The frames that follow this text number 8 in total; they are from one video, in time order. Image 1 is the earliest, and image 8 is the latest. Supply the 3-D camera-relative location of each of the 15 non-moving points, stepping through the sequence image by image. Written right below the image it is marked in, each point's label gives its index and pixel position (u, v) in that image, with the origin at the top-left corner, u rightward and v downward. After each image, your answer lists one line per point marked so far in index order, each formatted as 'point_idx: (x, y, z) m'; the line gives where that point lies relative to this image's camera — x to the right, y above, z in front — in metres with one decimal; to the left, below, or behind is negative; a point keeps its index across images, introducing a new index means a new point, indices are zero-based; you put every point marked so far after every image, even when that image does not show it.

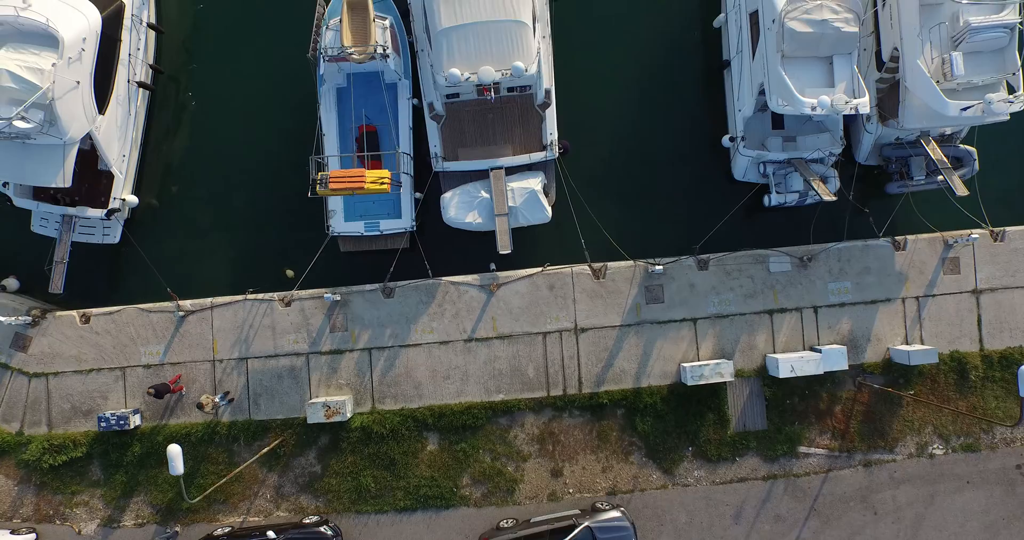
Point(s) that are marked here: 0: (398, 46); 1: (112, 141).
0: (-4.3, +8.3, +9.2) m
1: (-15.0, +4.8, +9.4) m
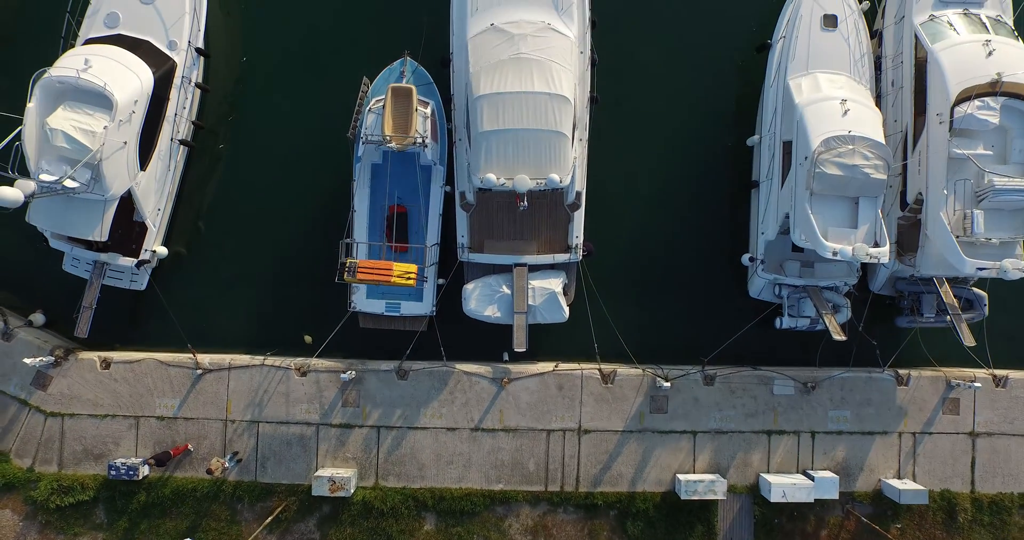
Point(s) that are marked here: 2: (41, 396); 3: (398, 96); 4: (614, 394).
0: (-2.9, +5.1, +9.5) m
1: (-13.9, +2.8, +9.7) m
2: (-18.0, -4.8, +9.6) m
3: (-4.0, +6.3, +8.9) m
4: (+3.9, -4.8, +9.7) m
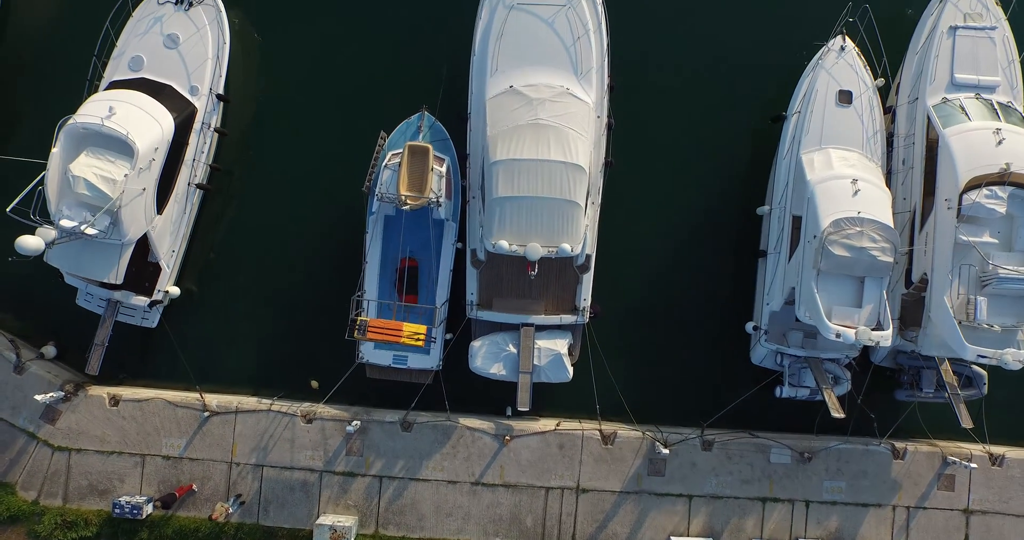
0: (-2.4, +3.0, +9.6) m
1: (-13.5, +1.3, +9.8) m
2: (-17.9, -6.2, +9.8) m
3: (-3.5, +4.2, +9.0) m
4: (+3.9, -7.2, +9.8) m
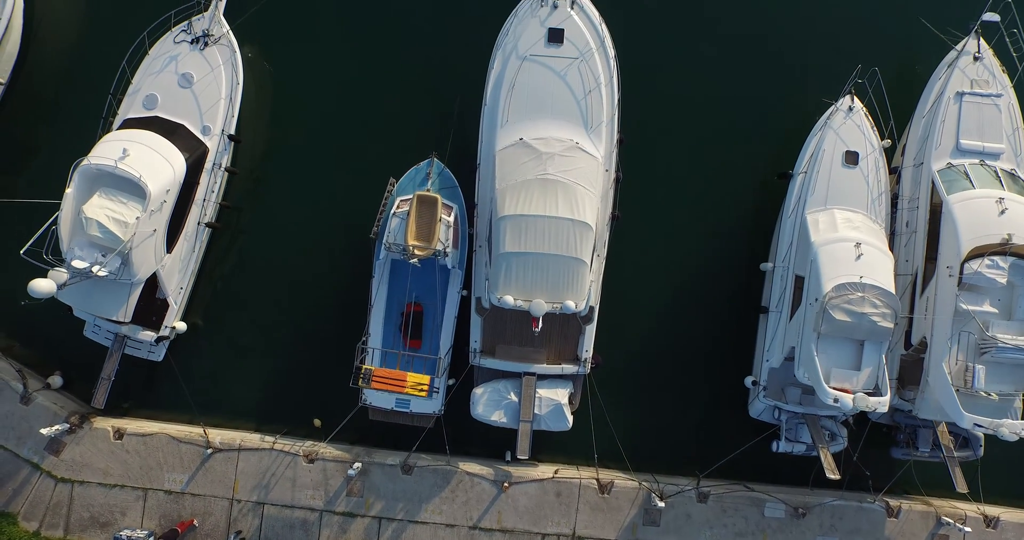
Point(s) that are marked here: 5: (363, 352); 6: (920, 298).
0: (-2.1, +1.2, +9.7) m
1: (-13.3, -0.2, +9.9) m
2: (-18.0, -7.5, +9.9) m
3: (-3.2, +2.4, +9.1) m
4: (+3.8, -9.2, +9.9) m
5: (-5.8, -3.4, +9.8) m
6: (+15.6, -1.1, +9.6) m
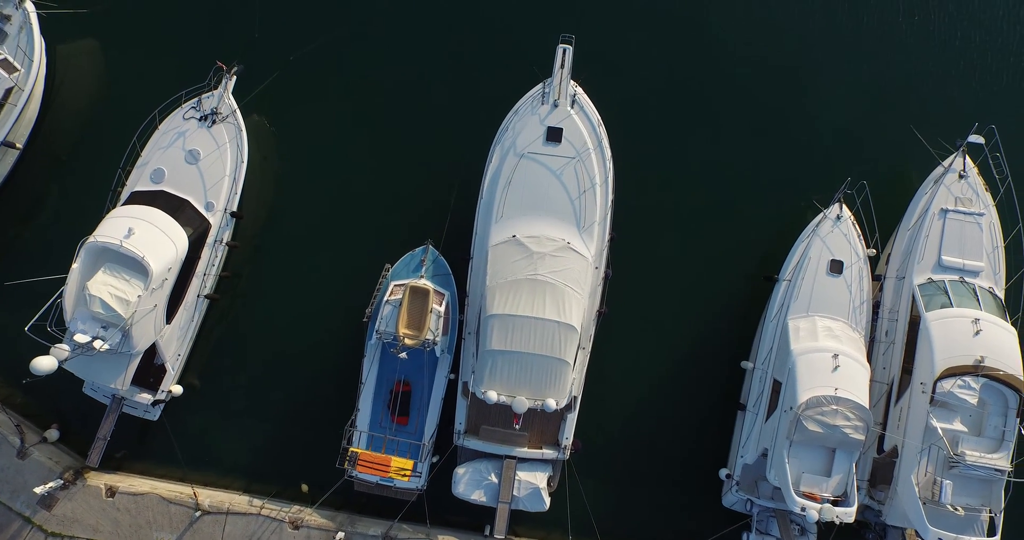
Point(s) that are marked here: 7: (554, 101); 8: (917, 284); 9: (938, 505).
0: (-2.6, -2.2, +10.0) m
1: (-13.8, -2.9, +10.2) m
2: (-18.9, -10.0, +10.2) m
3: (-3.6, -0.9, +9.4) m
4: (+2.8, -12.9, +10.3) m
5: (-6.5, -6.6, +10.2) m
6: (+15.0, -5.4, +9.9) m
7: (+1.6, +6.6, +9.7) m
8: (+15.8, -0.6, +9.8) m
9: (+15.8, -8.7, +9.4) m
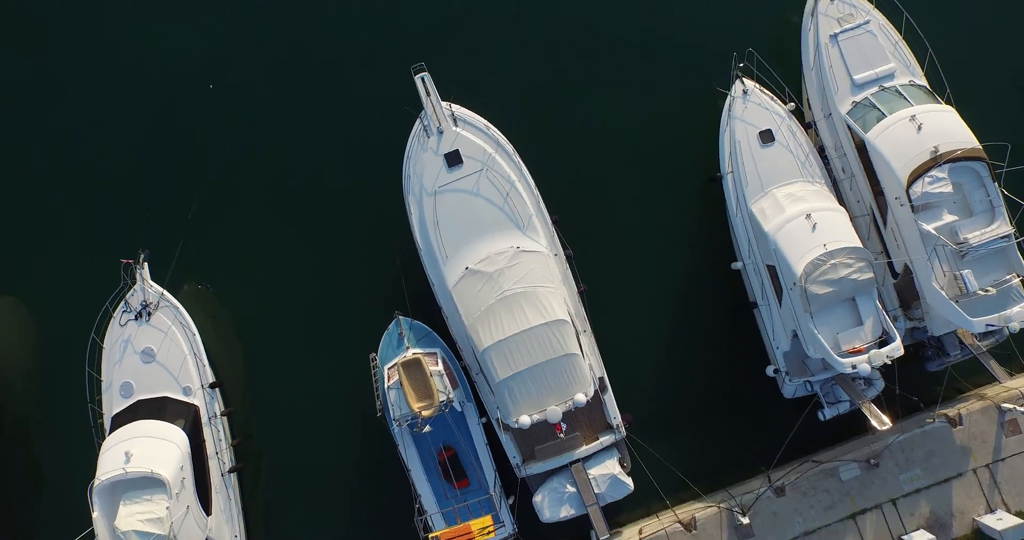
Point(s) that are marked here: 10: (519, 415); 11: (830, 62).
0: (-2.3, -4.3, +9.9) m
1: (-11.7, -10.4, +10.1) m
2: (-12.7, -19.0, +10.2) m
3: (-3.8, -3.6, +9.4) m
4: (+7.7, -10.9, +10.2) m
5: (-3.5, -10.0, +10.1) m
6: (+14.6, +1.5, +9.8) m
7: (-2.9, +5.4, +9.7) m
8: (+13.0, +6.1, +9.8) m
9: (+16.9, -1.0, +9.4) m
10: (+0.3, -5.2, +9.0) m
11: (+12.4, +8.2, +9.8) m
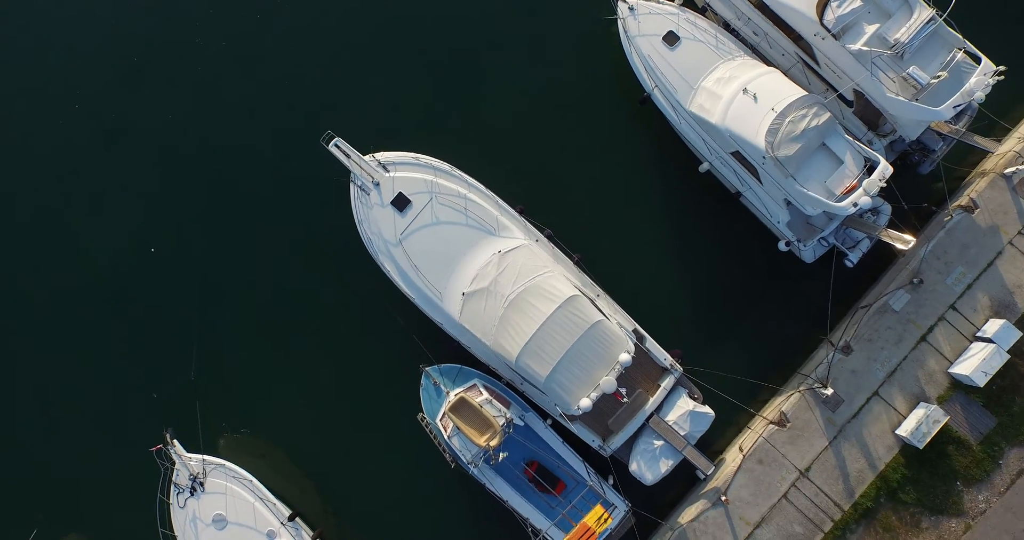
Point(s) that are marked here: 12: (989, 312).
0: (-0.3, -5.0, +9.9) m
1: (-5.9, -14.7, +10.1) m
2: (-2.9, -22.9, +10.1) m
3: (-2.0, -5.1, +9.3) m
4: (+11.5, -6.4, +10.2) m
5: (+1.2, -10.7, +10.1) m
6: (+12.0, +7.8, +9.8) m
7: (-5.3, +3.3, +9.6) m
8: (+8.5, +11.2, +9.8) m
9: (+15.3, +6.7, +9.4) m
10: (+2.3, -4.7, +8.9) m
11: (+7.1, +12.8, +9.8) m
12: (+19.2, -1.8, +10.2) m
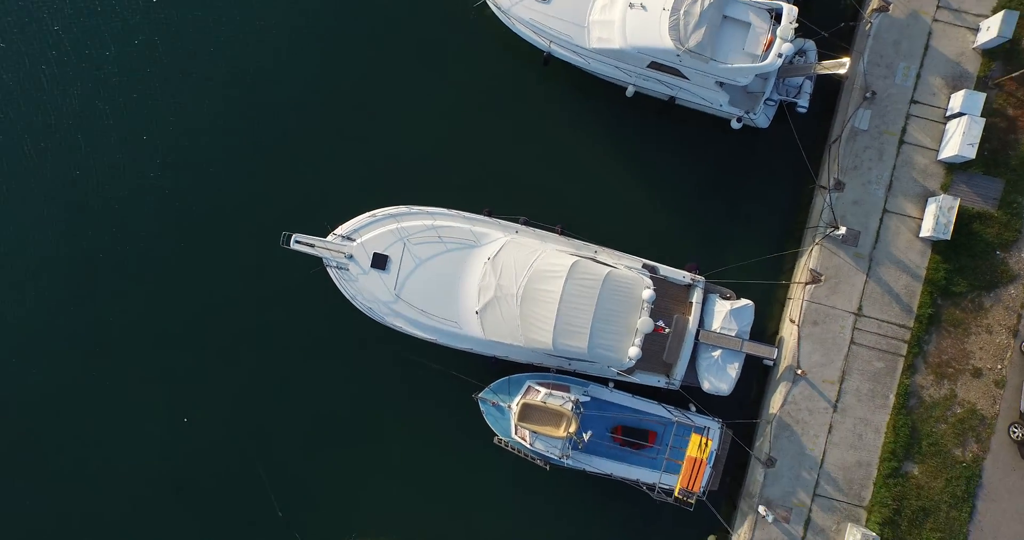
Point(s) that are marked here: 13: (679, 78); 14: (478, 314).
0: (+1.9, -4.5, +9.9) m
1: (+1.5, -15.7, +10.1) m
2: (+7.9, -21.6, +10.1) m
3: (+0.5, -5.4, +9.4) m
4: (+13.1, -0.3, +10.3) m
5: (+5.9, -8.9, +10.1) m
6: (+6.9, +12.6, +10.0) m
7: (-6.3, +0.6, +9.7) m
8: (+2.3, +13.9, +9.9) m
9: (+10.4, +13.0, +9.5) m
10: (+4.1, -3.0, +9.0) m
11: (+0.2, +14.7, +10.0) m
12: (+17.8, +7.3, +10.4) m
13: (+6.6, +7.6, +9.9) m
14: (-1.3, -1.6, +9.3) m
